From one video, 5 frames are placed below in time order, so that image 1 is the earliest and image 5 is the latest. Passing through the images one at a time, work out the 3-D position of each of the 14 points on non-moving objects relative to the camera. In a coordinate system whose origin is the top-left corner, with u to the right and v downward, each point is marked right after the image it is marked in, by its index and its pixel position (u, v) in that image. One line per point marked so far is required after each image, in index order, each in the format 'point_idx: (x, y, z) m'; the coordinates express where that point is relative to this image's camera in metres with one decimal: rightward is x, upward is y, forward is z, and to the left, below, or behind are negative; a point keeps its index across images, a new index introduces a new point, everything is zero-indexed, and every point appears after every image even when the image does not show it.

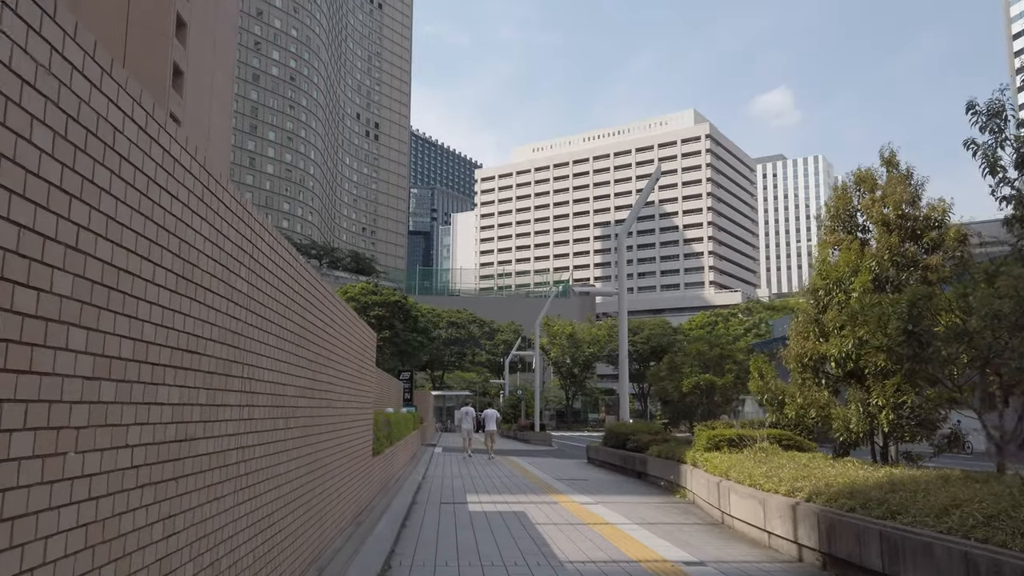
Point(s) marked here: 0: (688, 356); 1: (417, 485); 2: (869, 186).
0: (+3.6, -1.4, +16.1) m
1: (-1.9, -4.1, +16.0) m
2: (+4.9, +1.4, +10.7) m
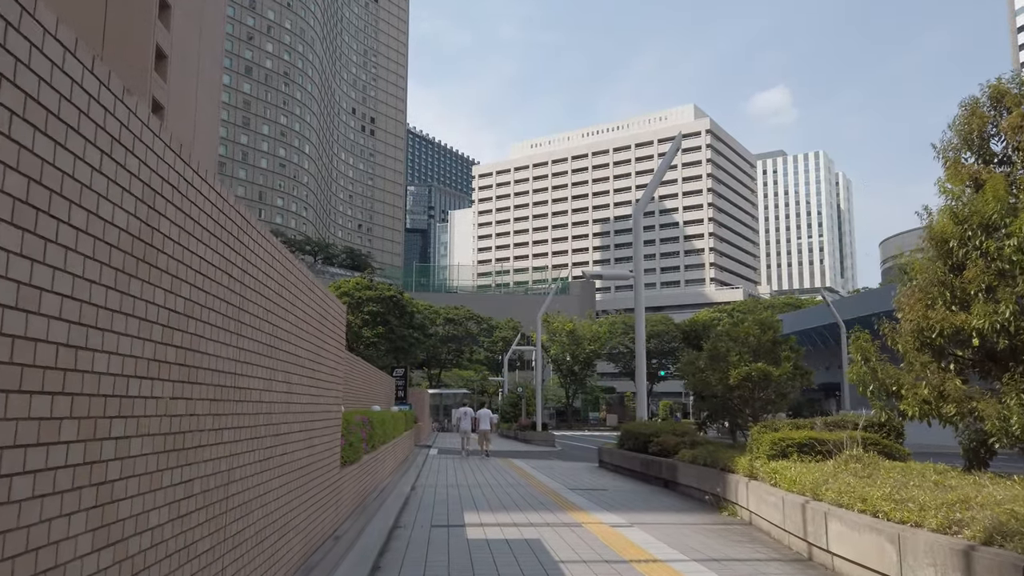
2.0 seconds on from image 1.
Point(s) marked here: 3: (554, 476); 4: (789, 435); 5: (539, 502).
0: (+3.8, -0.9, +13.2) m
1: (-1.8, -3.6, +13.1) m
2: (+5.1, +1.9, +7.9) m
3: (+1.1, -4.8, +19.9) m
4: (+3.8, -2.0, +10.5) m
5: (+0.5, -3.6, +12.9) m
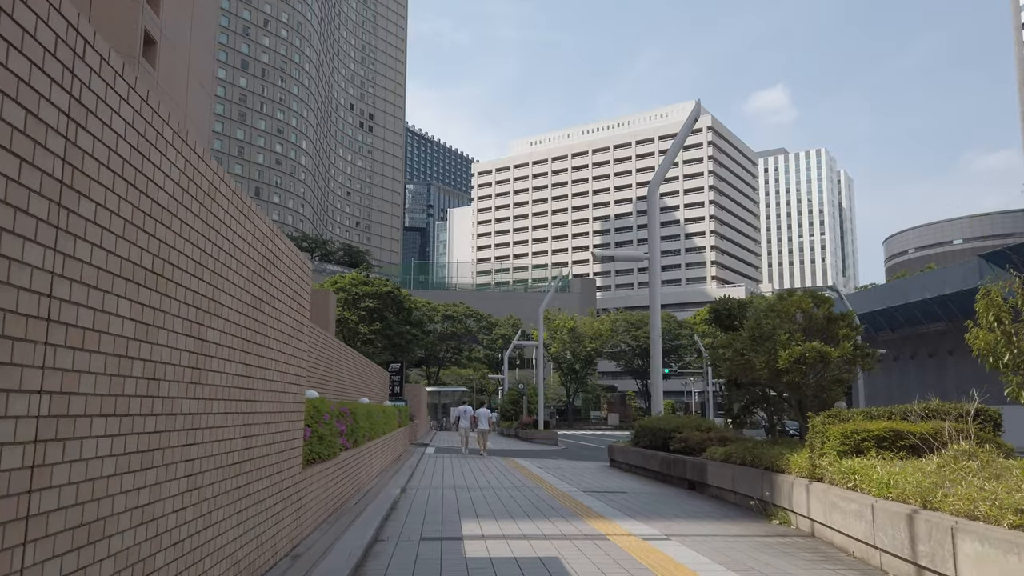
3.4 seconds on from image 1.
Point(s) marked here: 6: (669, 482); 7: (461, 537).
0: (+3.8, -0.4, +11.2) m
1: (-1.7, -3.1, +11.1) m
2: (+5.2, +2.4, +5.9) m
3: (+1.1, -4.3, +17.9) m
4: (+3.8, -1.5, +8.5) m
5: (+0.6, -3.1, +10.9) m
6: (+3.2, -3.9, +15.7) m
7: (-0.6, -2.8, +8.6) m
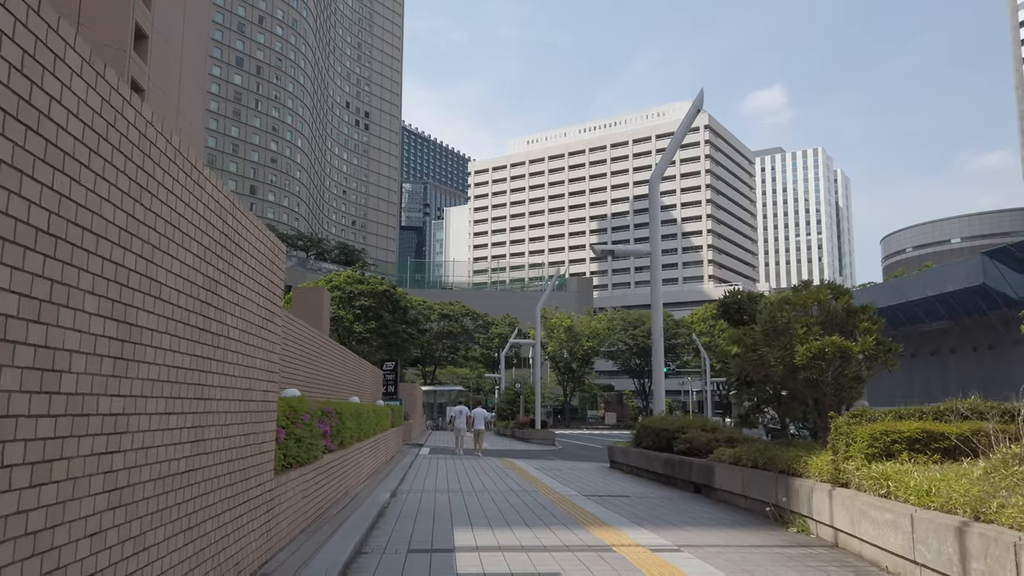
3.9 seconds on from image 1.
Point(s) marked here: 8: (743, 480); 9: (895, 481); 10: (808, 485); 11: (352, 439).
0: (+3.8, -0.3, +10.5) m
1: (-1.8, -3.0, +10.3) m
2: (+5.2, +2.5, +5.1) m
3: (+1.1, -4.2, +17.1) m
4: (+3.8, -1.4, +7.8) m
5: (+0.6, -3.0, +10.1) m
6: (+3.1, -3.8, +15.0) m
7: (-0.6, -2.6, +7.9) m
8: (+3.3, -2.8, +11.2) m
9: (+3.4, -1.7, +7.0) m
10: (+3.4, -2.3, +9.0) m
11: (-2.7, -2.5, +12.9) m
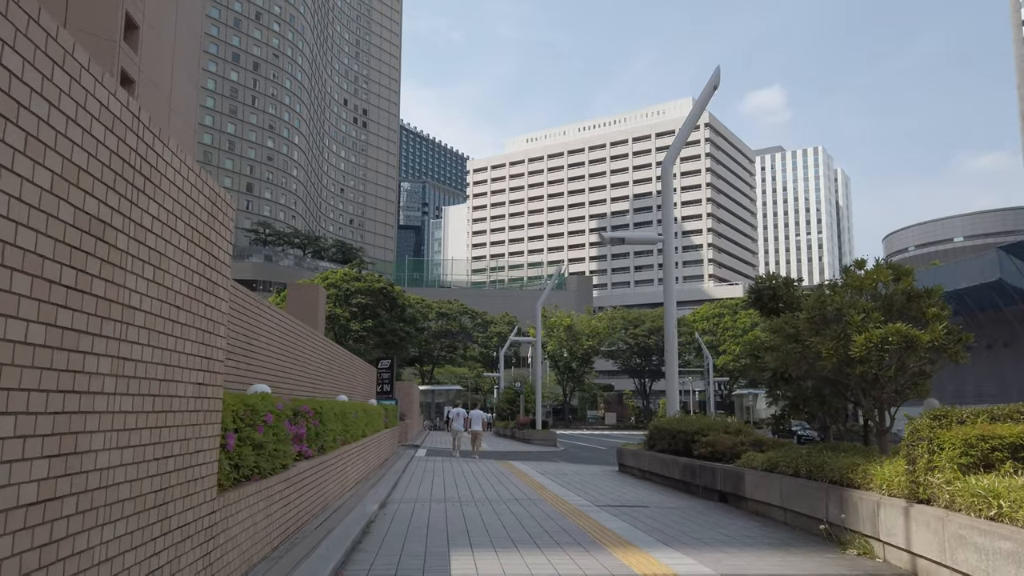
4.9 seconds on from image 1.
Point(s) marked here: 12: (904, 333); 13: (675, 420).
0: (+3.9, 0.0, +9.1) m
1: (-1.7, -2.8, +8.9) m
2: (+5.2, +2.7, +3.7) m
3: (+1.1, -4.0, +15.7) m
4: (+3.9, -1.2, +6.3) m
5: (+0.7, -2.7, +8.7) m
6: (+3.2, -3.6, +13.6) m
7: (-0.5, -2.4, +6.4) m
8: (+3.4, -2.5, +9.7) m
9: (+3.5, -1.5, +5.5) m
10: (+3.5, -2.0, +7.5) m
11: (-2.6, -2.3, +11.5) m
12: (+4.1, -0.5, +8.2) m
13: (+3.4, -2.7, +16.0) m
